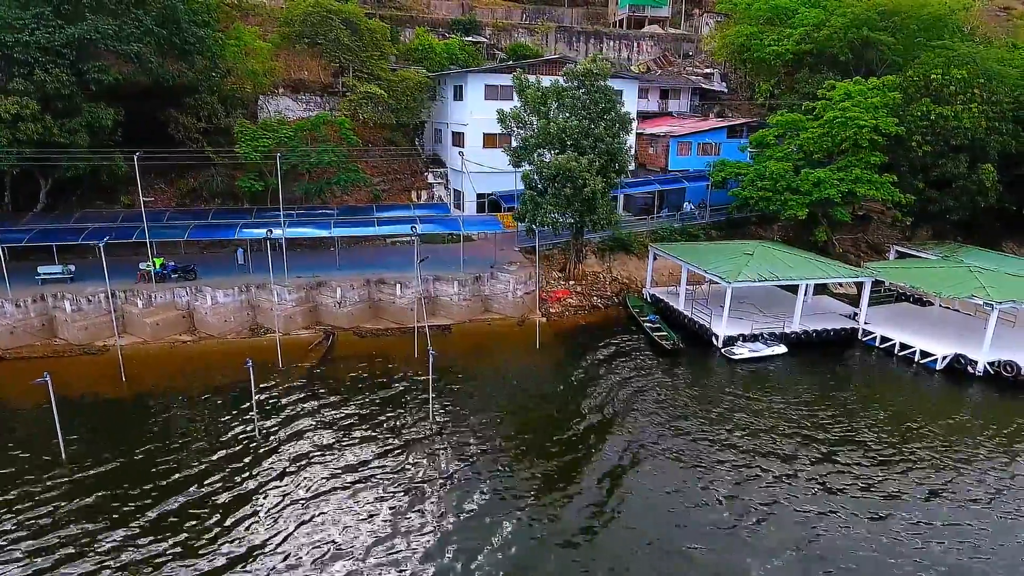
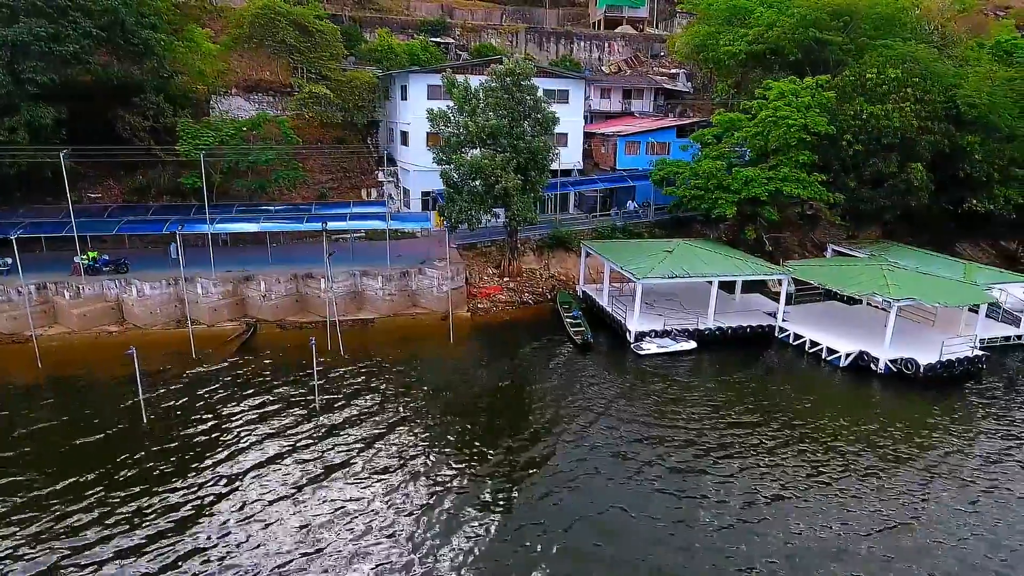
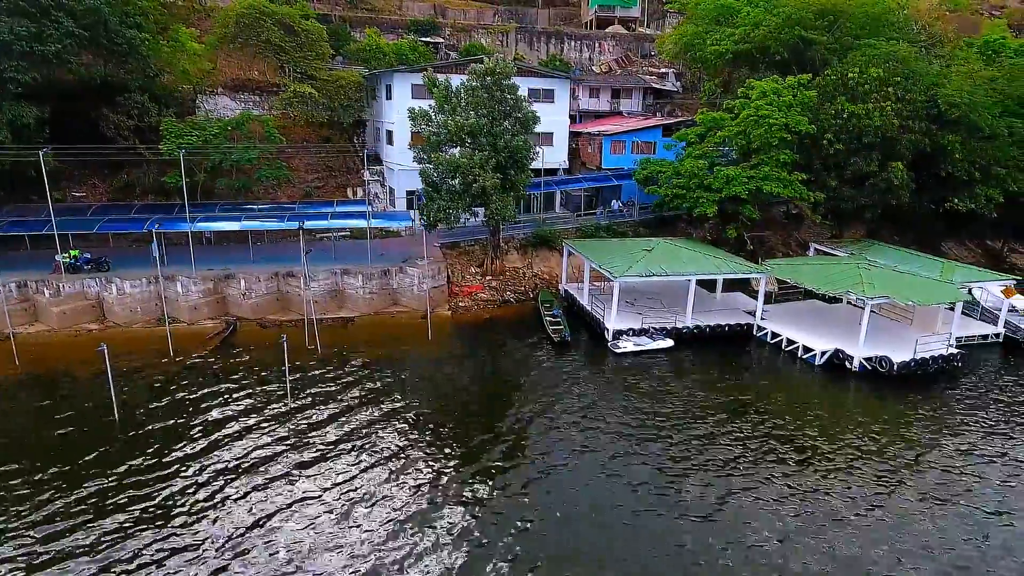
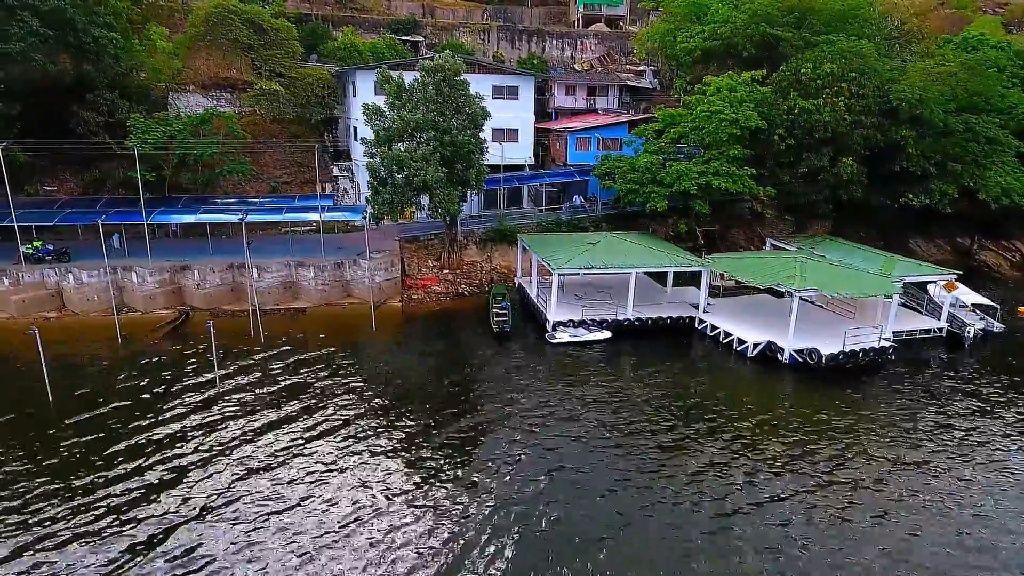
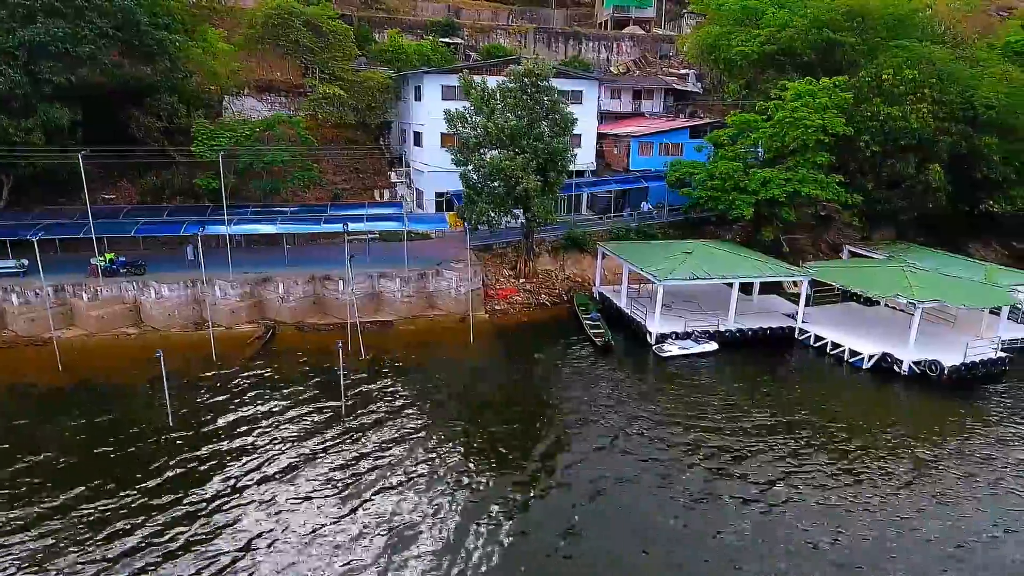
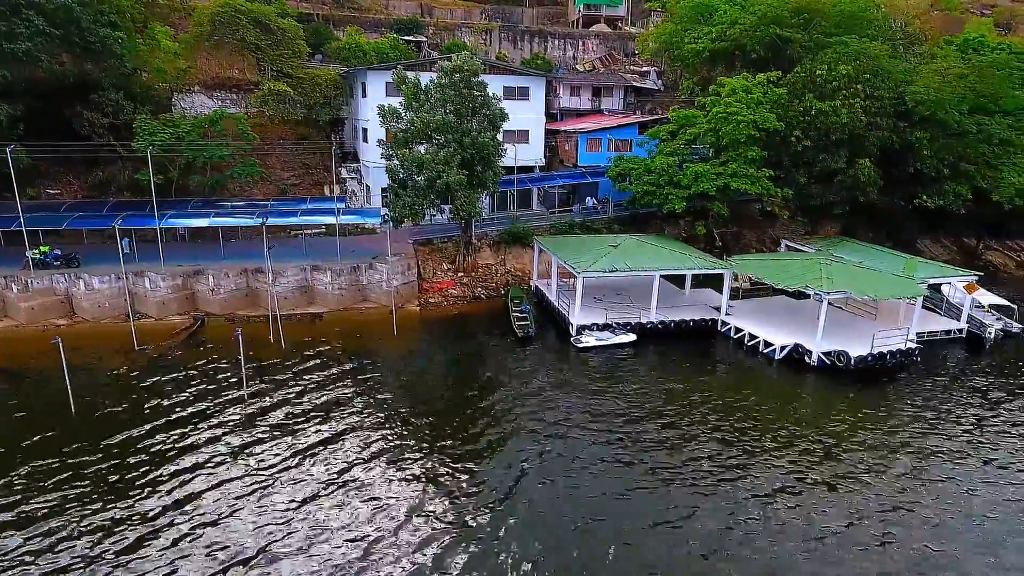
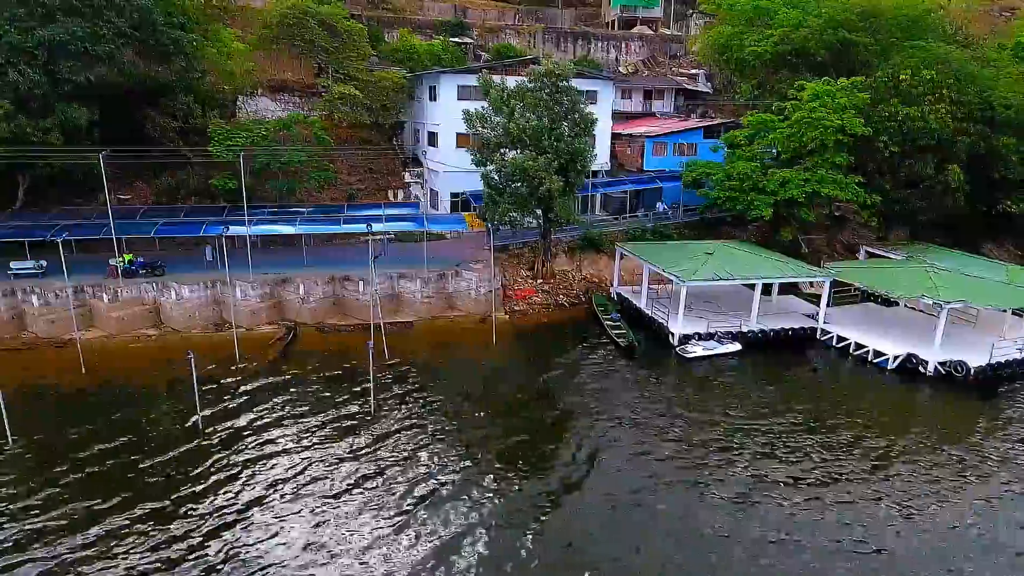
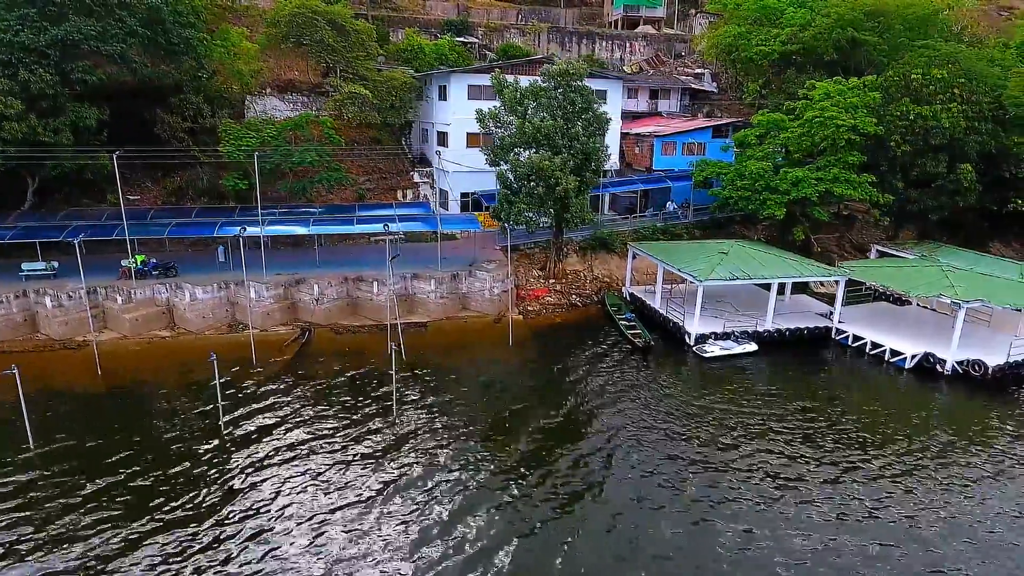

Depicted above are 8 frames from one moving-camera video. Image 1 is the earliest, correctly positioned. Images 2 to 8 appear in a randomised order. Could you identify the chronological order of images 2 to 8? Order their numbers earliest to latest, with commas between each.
8, 7, 5, 2, 3, 6, 4
